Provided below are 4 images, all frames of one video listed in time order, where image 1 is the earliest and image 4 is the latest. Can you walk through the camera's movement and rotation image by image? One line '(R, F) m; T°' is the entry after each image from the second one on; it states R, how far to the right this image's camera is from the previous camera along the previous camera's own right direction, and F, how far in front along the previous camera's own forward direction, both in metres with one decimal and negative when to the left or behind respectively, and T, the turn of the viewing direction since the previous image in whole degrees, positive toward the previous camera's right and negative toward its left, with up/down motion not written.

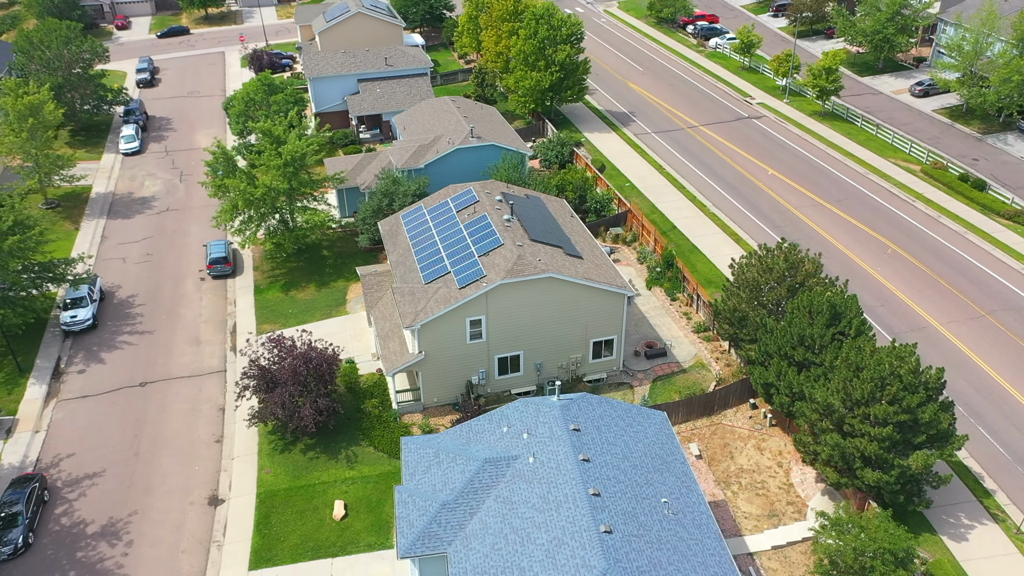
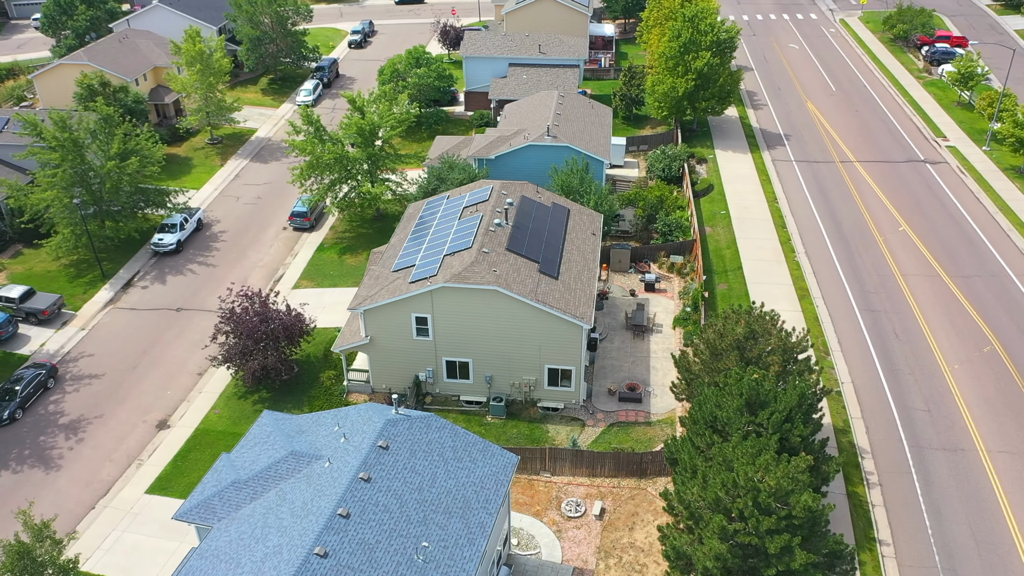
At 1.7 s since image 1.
(+11.4, +3.2) m; -19°
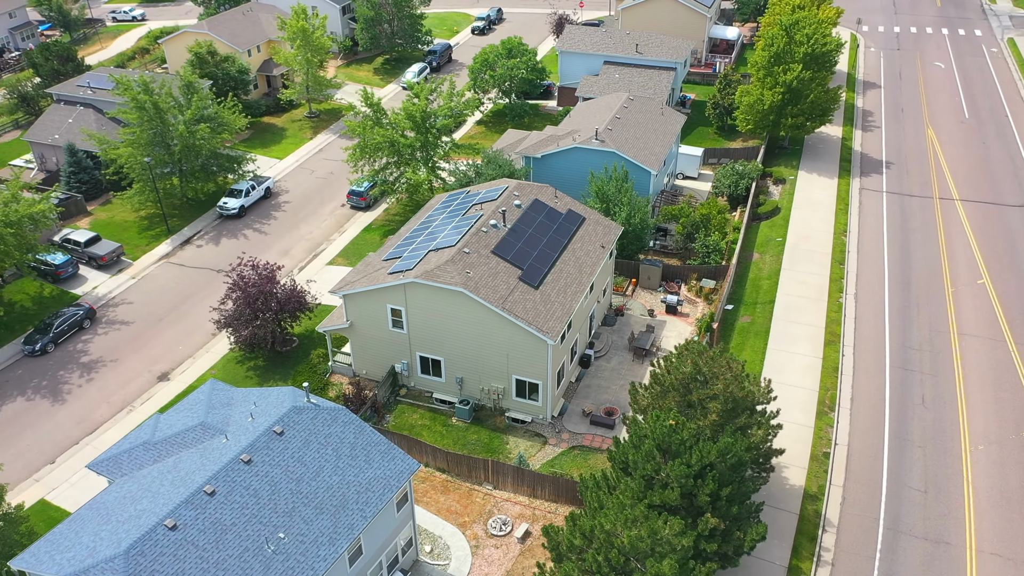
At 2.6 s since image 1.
(+6.7, +1.5) m; -12°
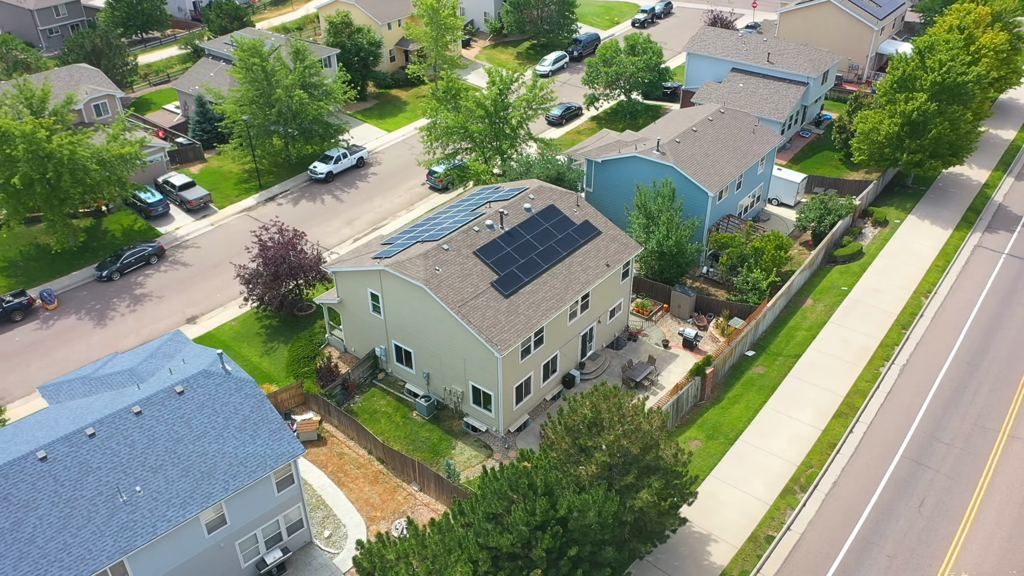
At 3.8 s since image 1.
(+8.1, +2.1) m; -14°
